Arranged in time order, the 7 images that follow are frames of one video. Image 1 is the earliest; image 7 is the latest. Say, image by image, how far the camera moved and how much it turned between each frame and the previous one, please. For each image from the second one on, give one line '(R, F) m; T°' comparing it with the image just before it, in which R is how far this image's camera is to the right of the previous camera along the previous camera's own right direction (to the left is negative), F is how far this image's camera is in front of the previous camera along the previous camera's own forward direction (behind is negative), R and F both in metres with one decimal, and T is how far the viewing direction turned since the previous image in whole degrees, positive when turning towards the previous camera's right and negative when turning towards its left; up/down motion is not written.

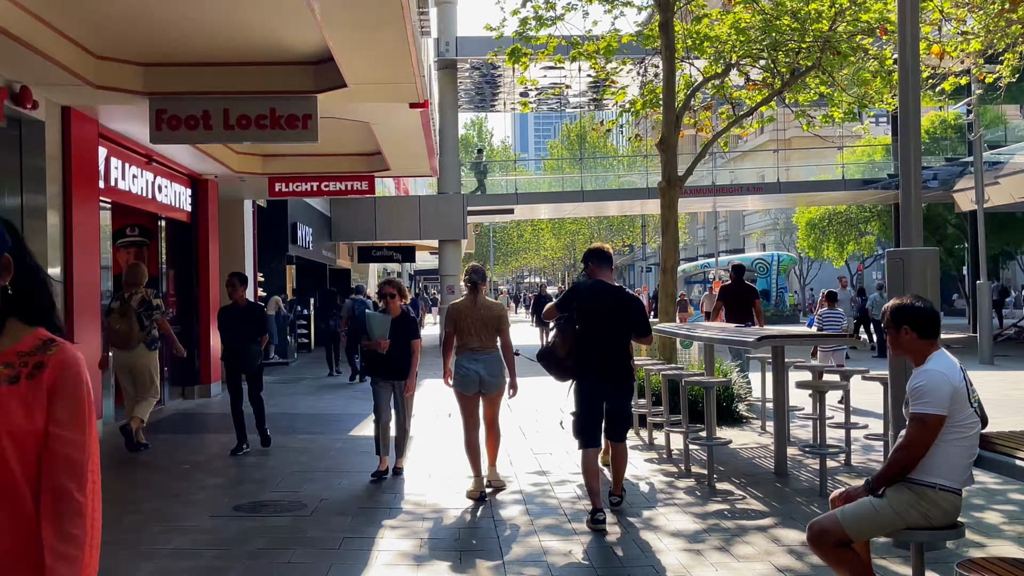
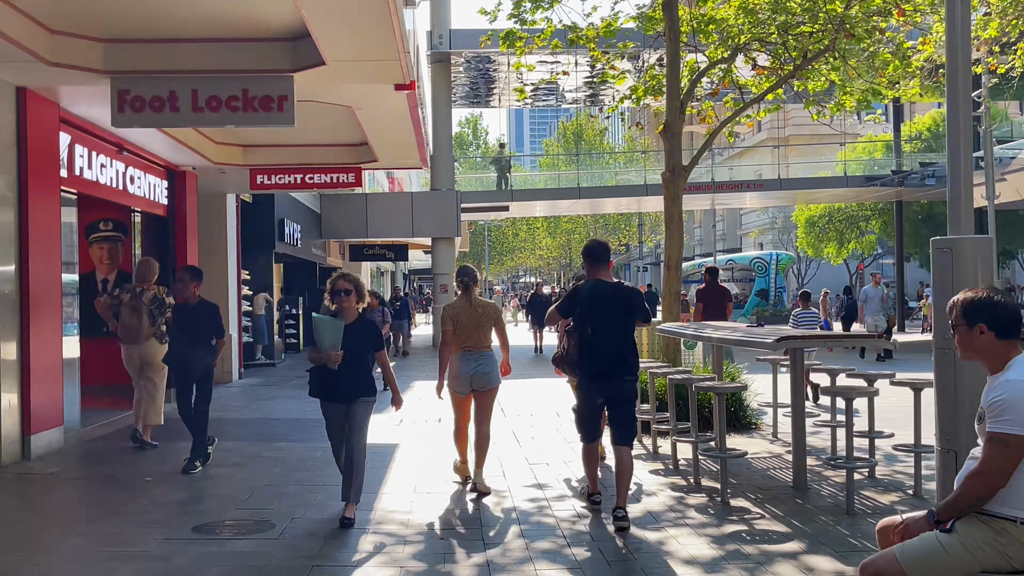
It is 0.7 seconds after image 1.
(0.0, +0.7) m; 0°
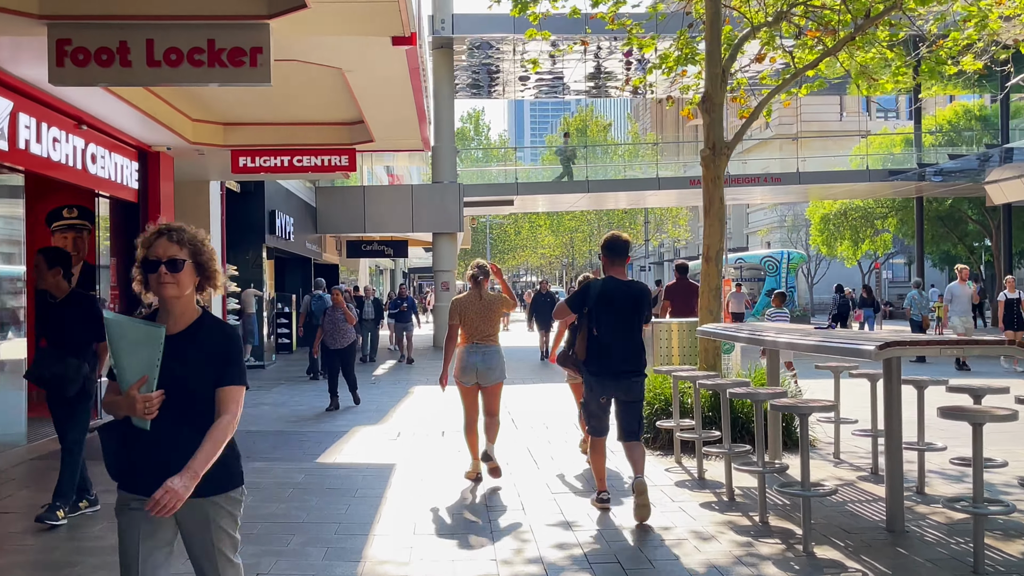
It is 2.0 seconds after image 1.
(-0.1, +1.3) m; 0°
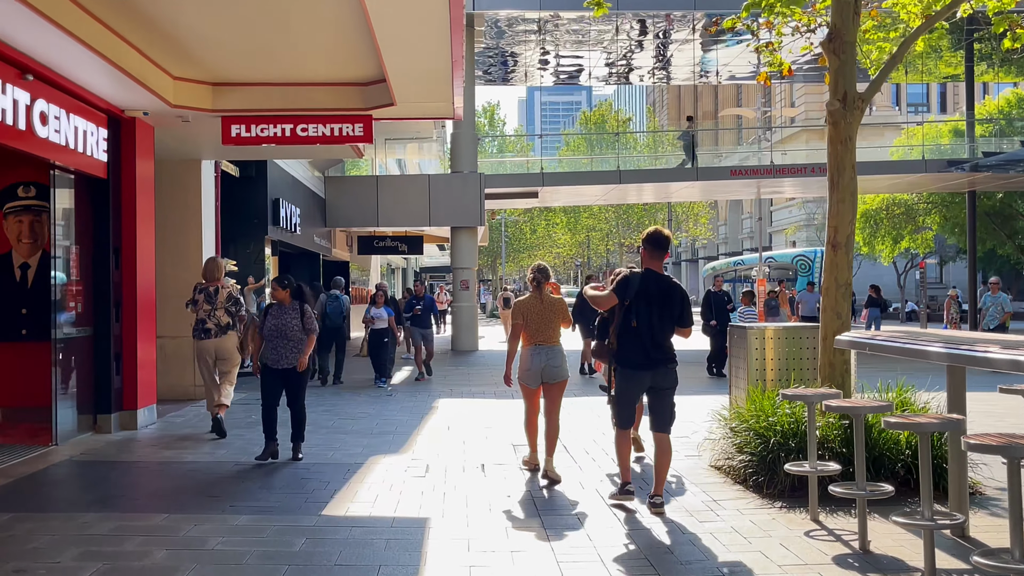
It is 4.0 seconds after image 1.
(-0.4, +2.0) m; -1°
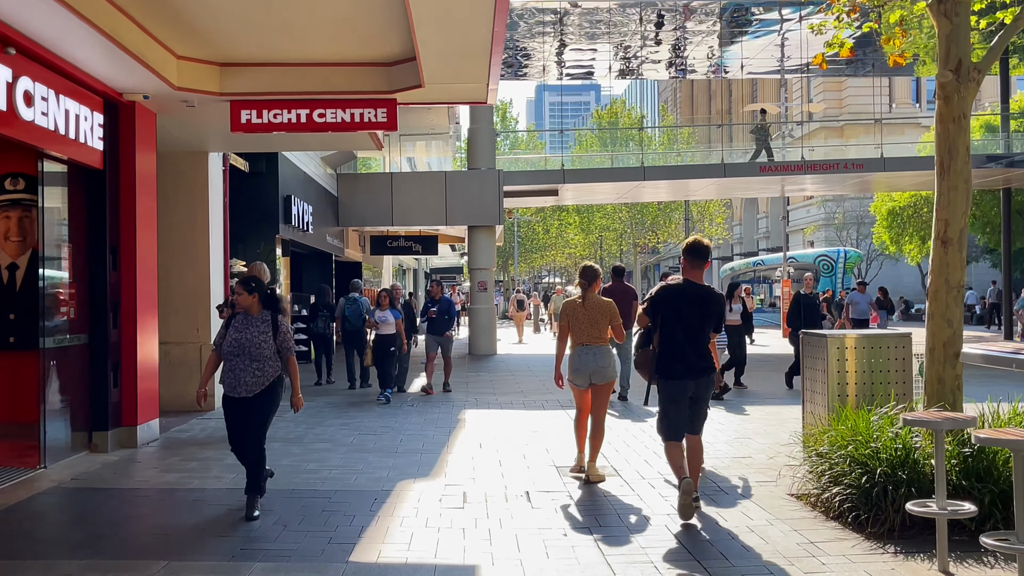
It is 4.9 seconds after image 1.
(-0.3, +0.9) m; 0°
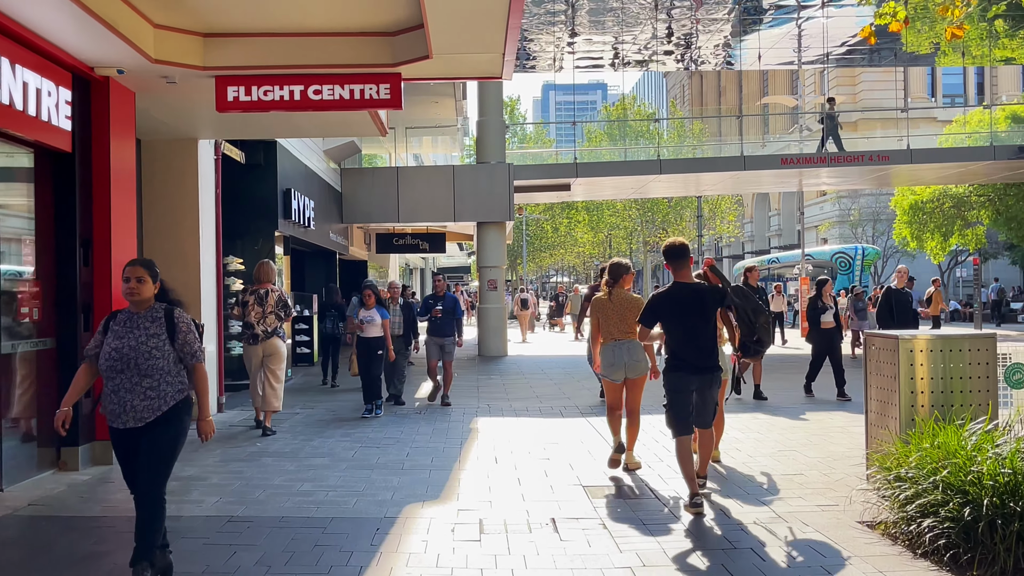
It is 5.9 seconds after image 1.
(-0.1, +0.9) m; 0°
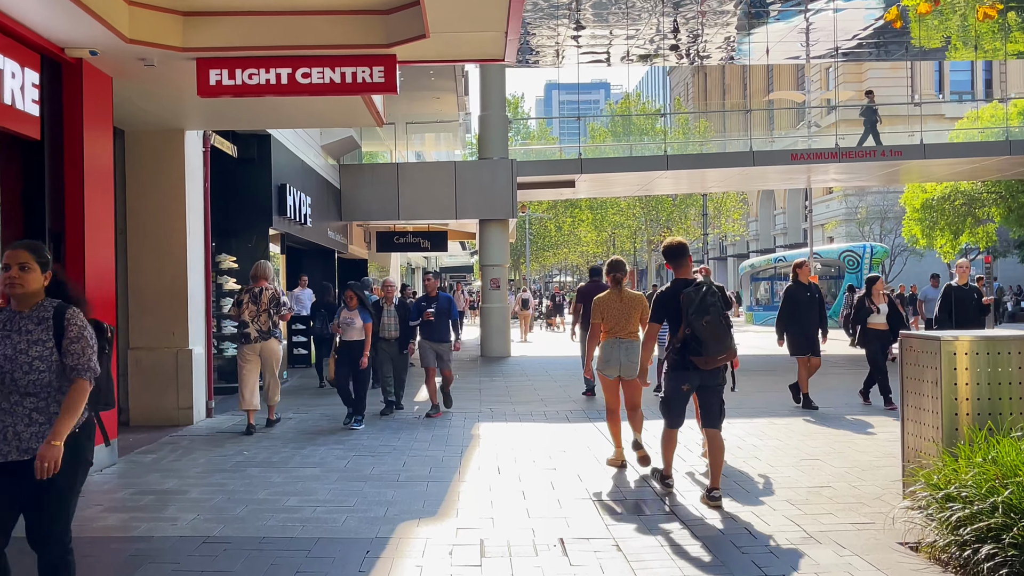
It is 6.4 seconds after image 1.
(0.0, +0.5) m; 0°
